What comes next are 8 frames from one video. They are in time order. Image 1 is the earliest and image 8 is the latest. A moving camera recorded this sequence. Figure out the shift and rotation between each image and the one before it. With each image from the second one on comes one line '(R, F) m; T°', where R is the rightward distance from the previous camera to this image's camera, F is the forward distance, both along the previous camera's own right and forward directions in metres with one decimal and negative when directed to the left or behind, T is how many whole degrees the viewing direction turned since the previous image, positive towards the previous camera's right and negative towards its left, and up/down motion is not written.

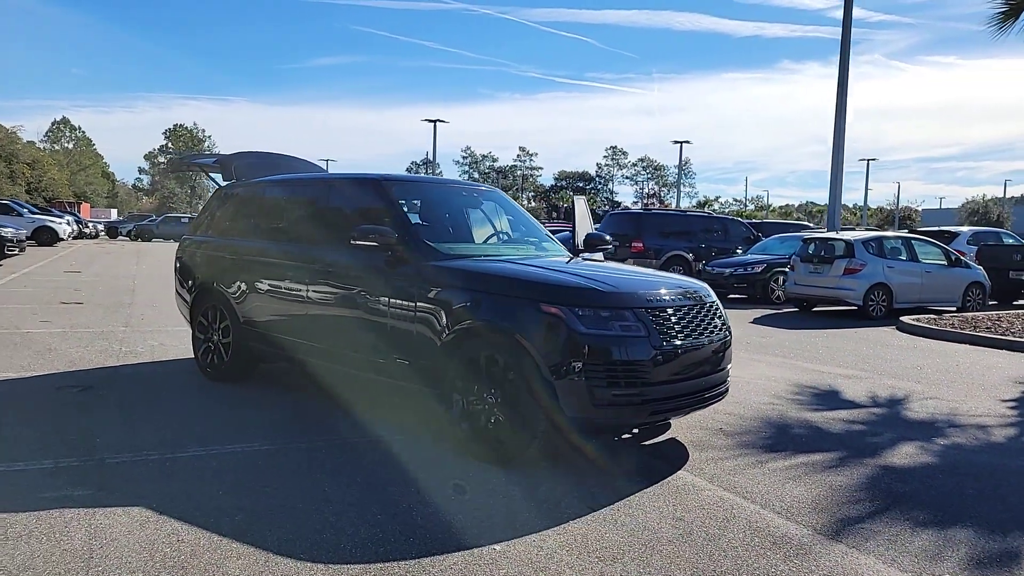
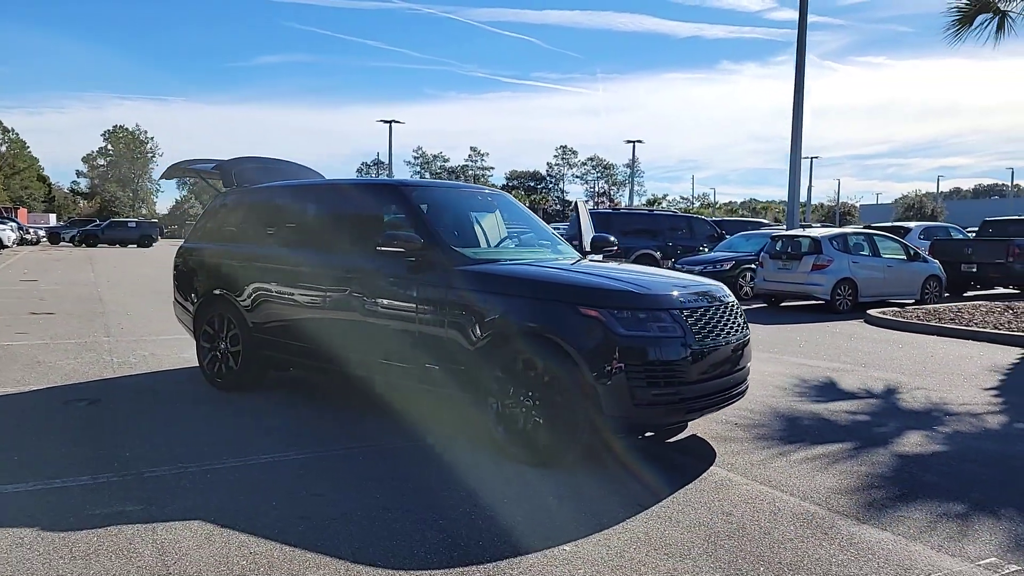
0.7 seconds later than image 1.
(-0.5, 0.0) m; +3°
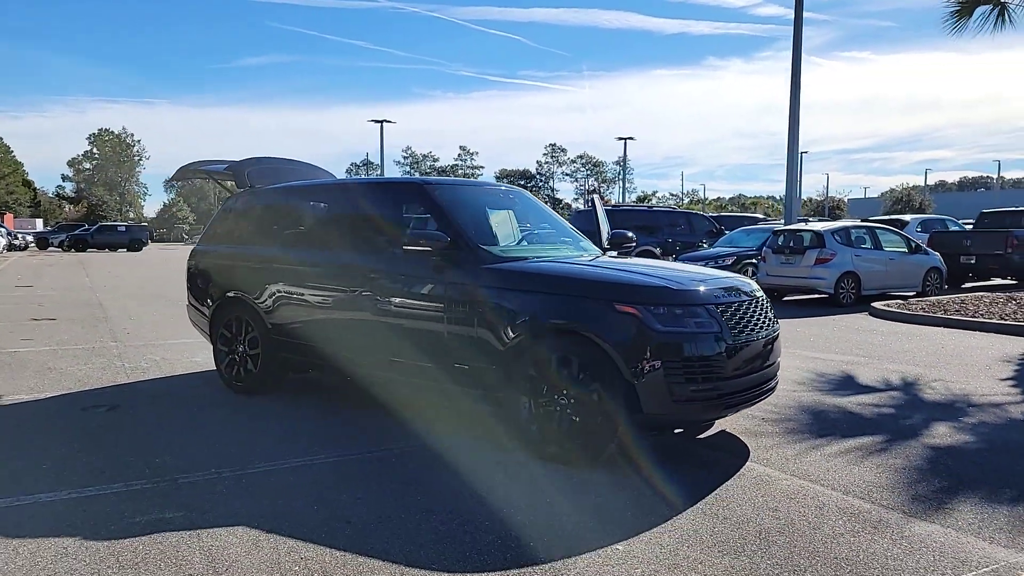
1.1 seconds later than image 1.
(-0.3, +0.1) m; +1°
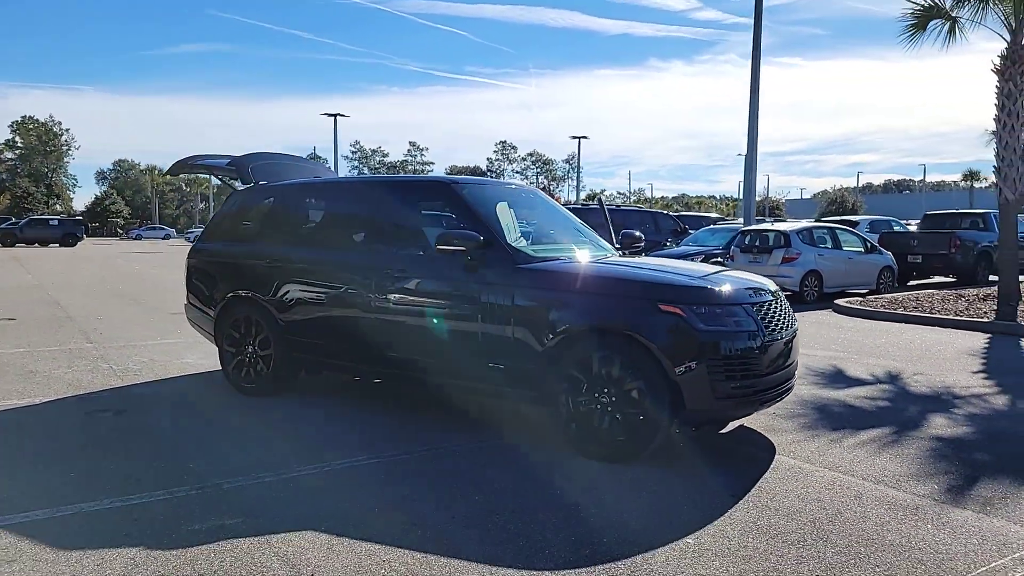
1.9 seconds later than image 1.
(-0.6, 0.0) m; +4°
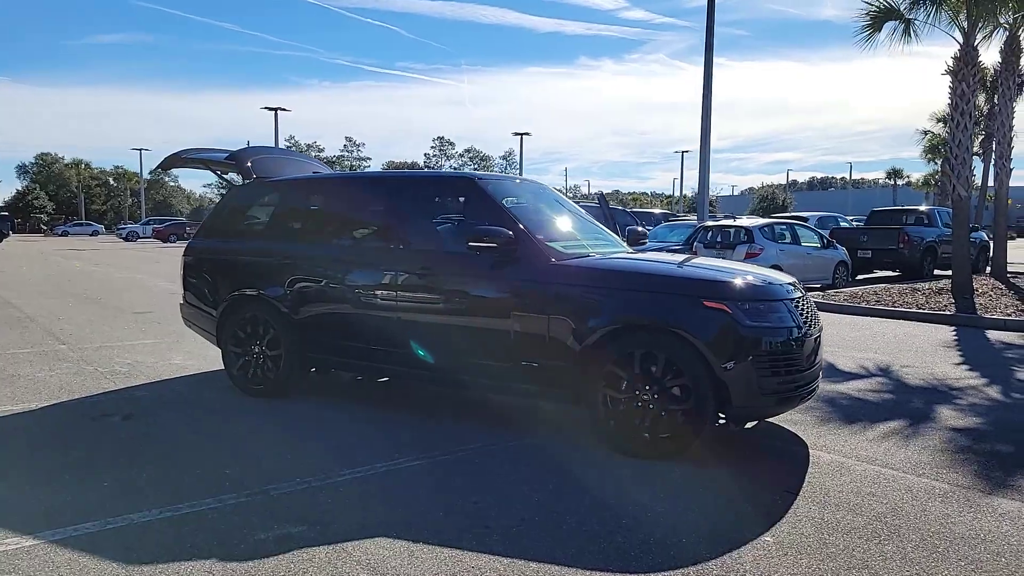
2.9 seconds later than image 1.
(-0.7, +0.1) m; +4°
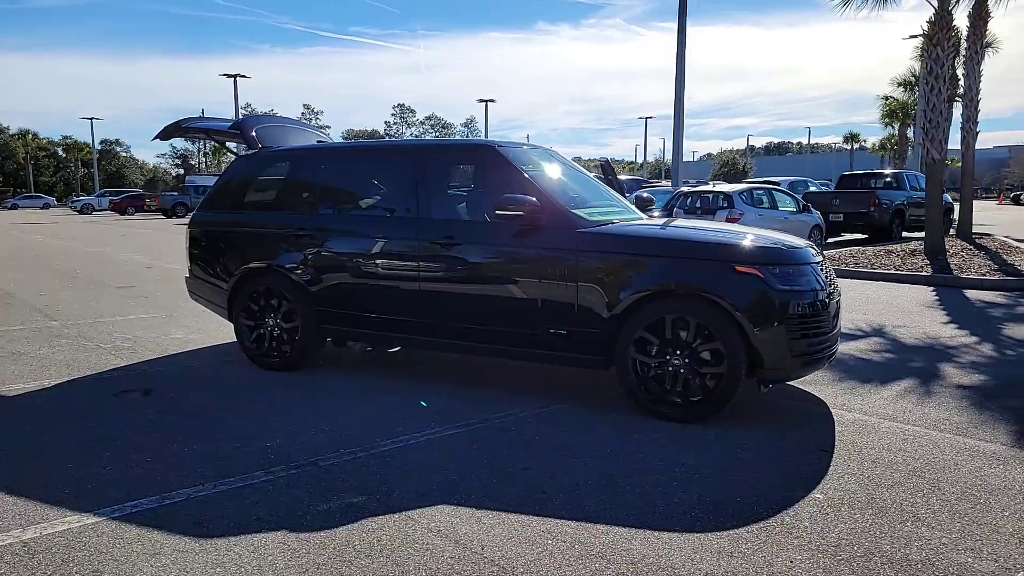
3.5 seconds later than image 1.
(-0.4, 0.0) m; +3°
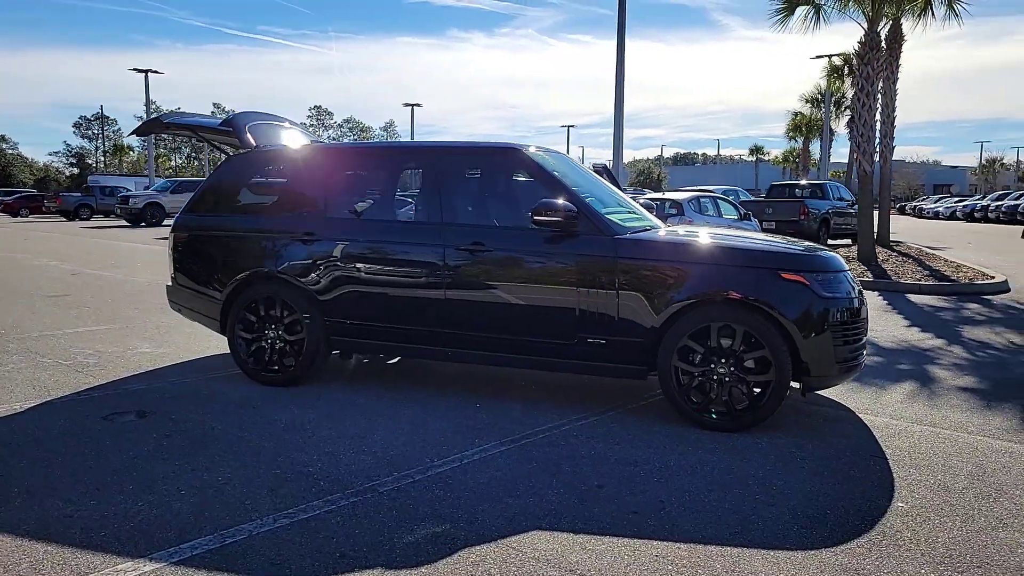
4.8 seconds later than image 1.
(-0.8, +0.2) m; +6°
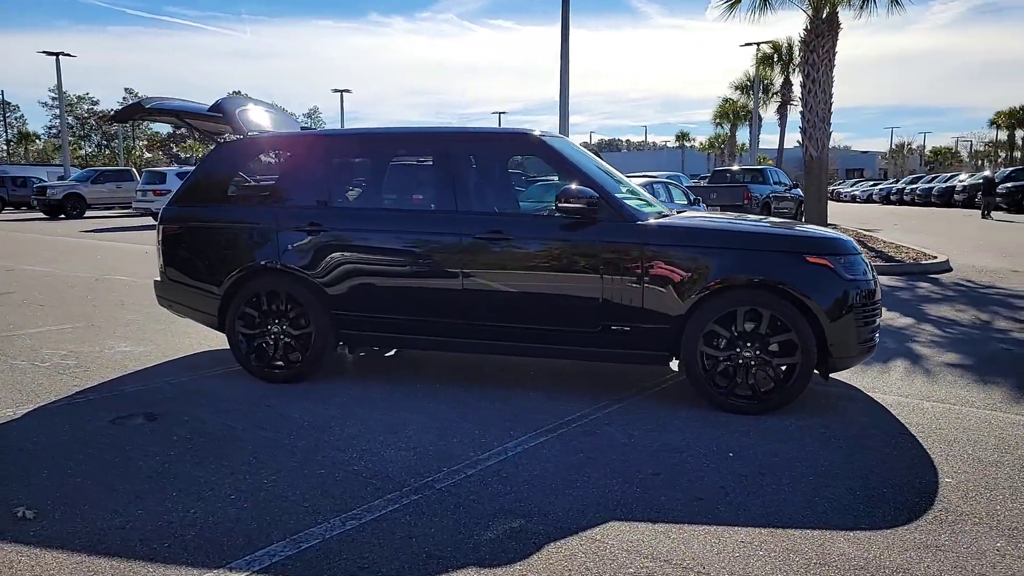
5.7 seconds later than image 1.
(-0.6, +0.1) m; +5°
